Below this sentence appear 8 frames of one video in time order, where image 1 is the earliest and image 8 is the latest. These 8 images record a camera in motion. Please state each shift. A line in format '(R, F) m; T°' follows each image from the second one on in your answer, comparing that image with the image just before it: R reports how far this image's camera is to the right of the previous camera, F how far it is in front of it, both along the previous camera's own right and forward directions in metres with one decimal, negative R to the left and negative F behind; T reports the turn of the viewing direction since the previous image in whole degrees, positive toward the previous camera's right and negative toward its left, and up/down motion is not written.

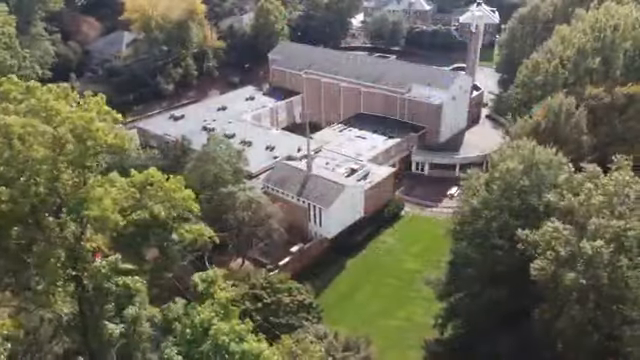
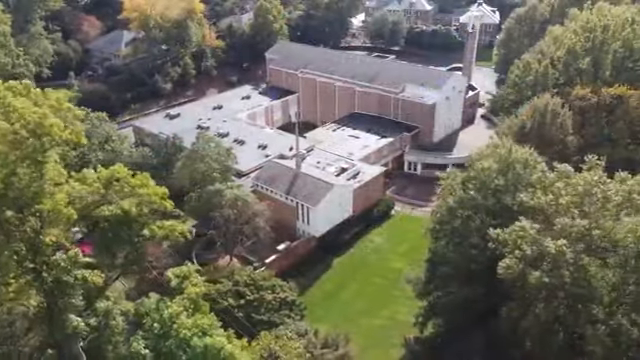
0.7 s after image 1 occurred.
(+1.4, -0.2) m; -1°
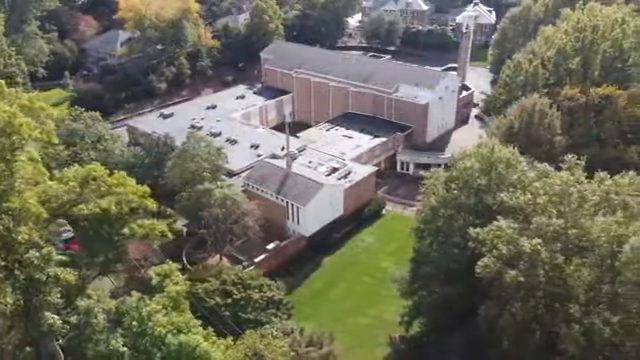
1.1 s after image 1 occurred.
(+0.9, -0.1) m; 0°
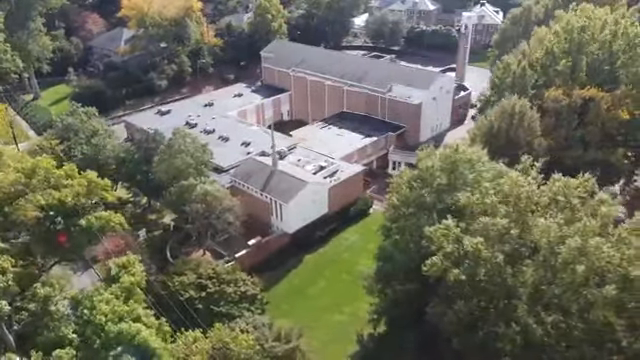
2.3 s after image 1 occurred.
(+2.6, -0.3) m; -2°
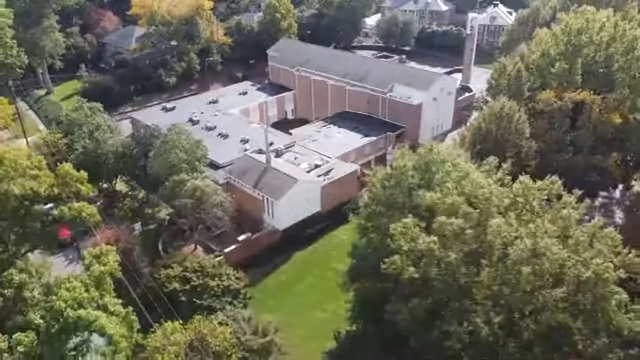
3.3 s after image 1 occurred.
(+2.3, -0.3) m; -3°
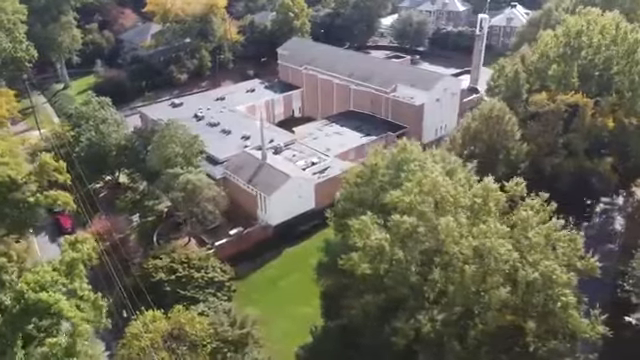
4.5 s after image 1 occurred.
(+2.6, -0.3) m; -3°
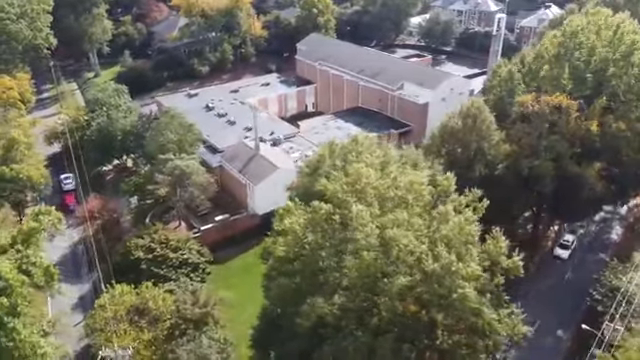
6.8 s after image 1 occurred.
(+4.9, -0.4) m; -6°
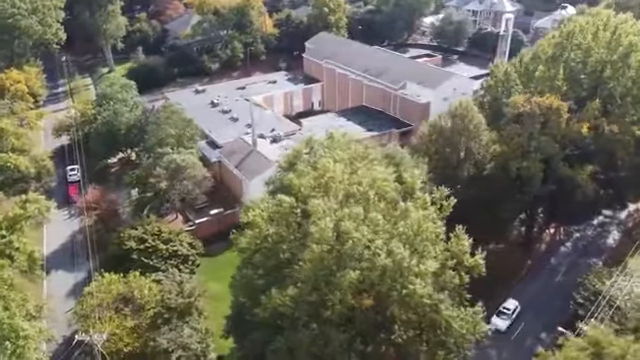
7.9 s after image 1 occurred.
(+2.3, -0.3) m; -3°
